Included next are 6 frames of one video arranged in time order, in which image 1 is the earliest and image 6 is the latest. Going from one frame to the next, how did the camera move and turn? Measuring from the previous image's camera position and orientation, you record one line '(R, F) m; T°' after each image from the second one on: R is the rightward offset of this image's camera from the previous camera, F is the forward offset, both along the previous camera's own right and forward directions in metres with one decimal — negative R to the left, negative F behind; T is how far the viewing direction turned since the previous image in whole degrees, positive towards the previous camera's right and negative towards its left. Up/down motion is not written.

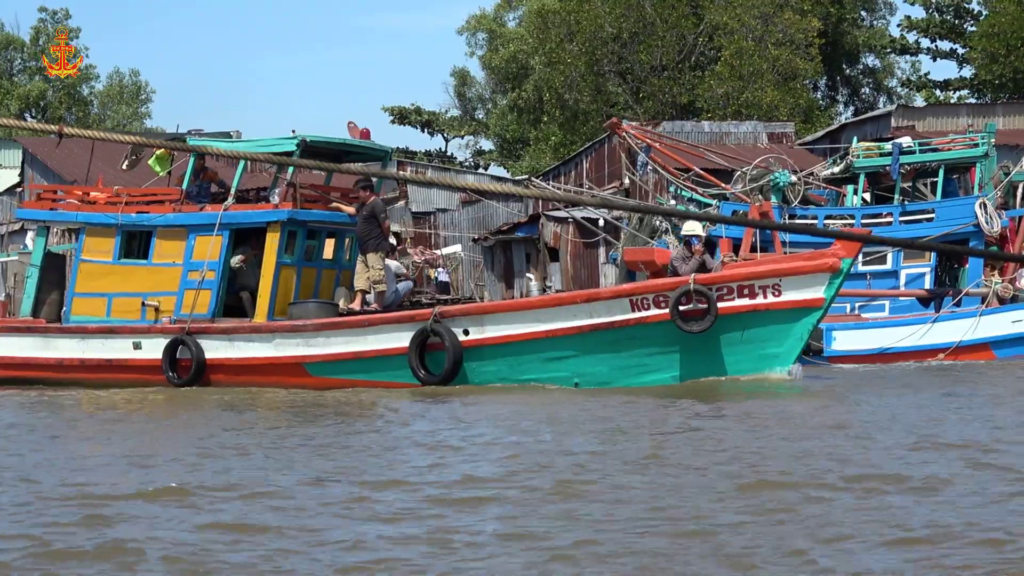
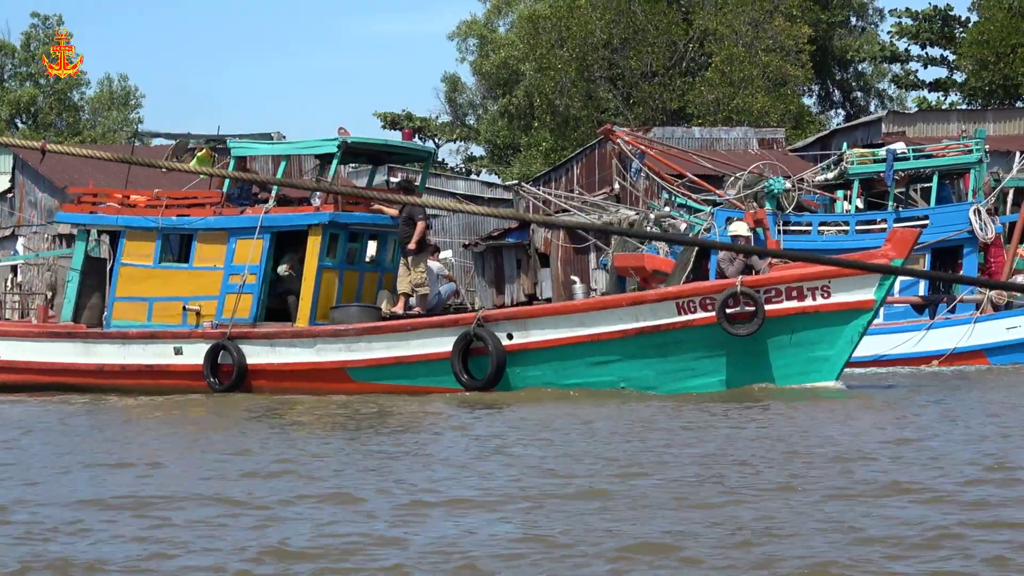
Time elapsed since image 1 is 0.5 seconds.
(-0.4, +0.1) m; 0°
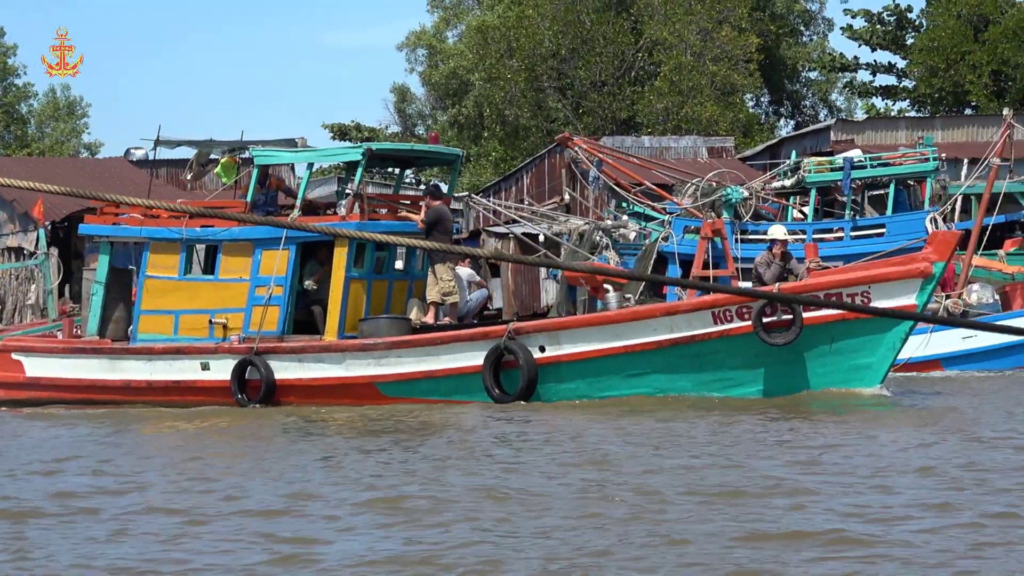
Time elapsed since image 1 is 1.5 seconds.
(-0.6, +0.2) m; +2°
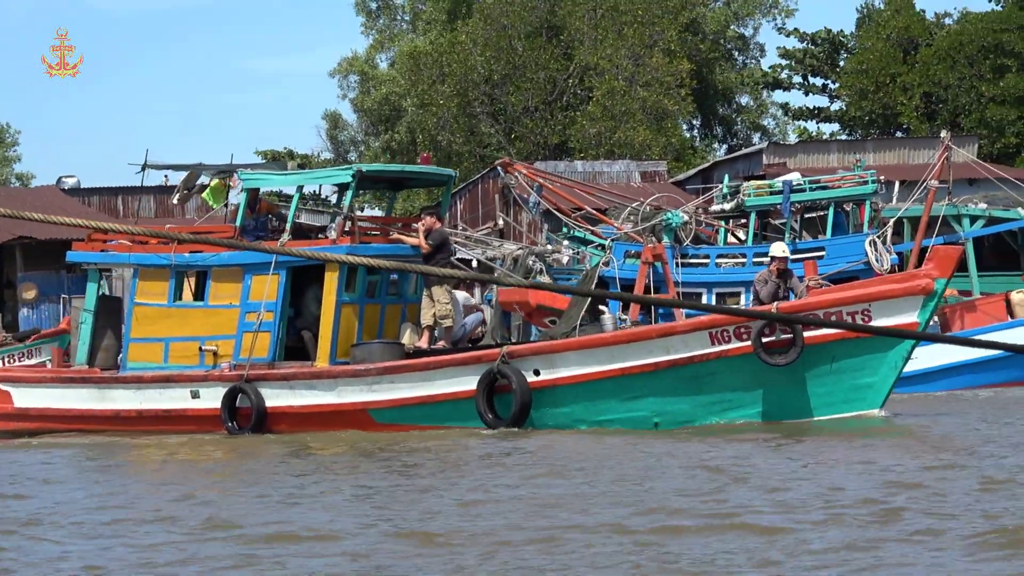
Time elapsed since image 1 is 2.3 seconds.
(-0.4, +0.2) m; +3°
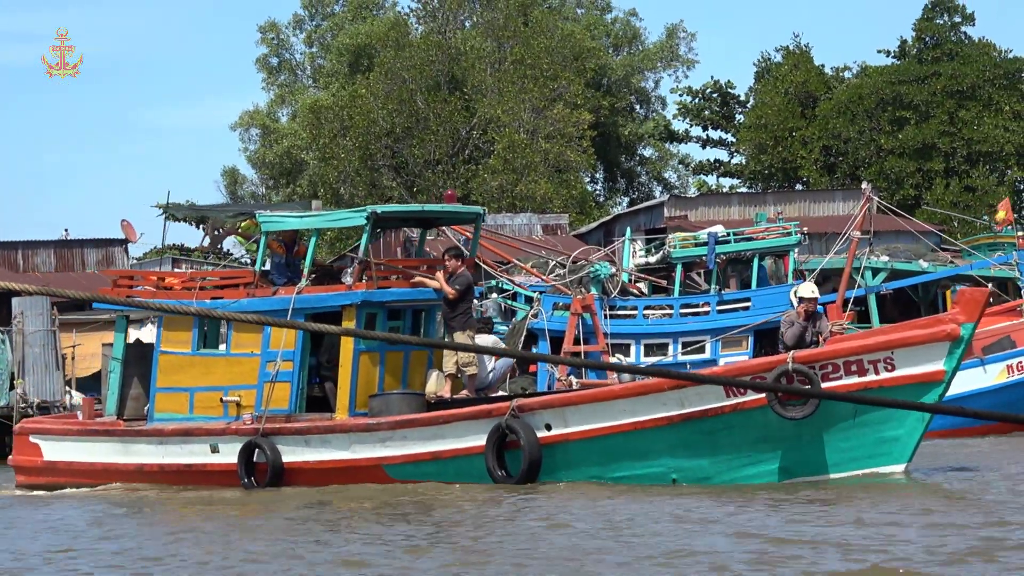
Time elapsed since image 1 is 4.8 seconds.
(-0.9, +0.3) m; +4°
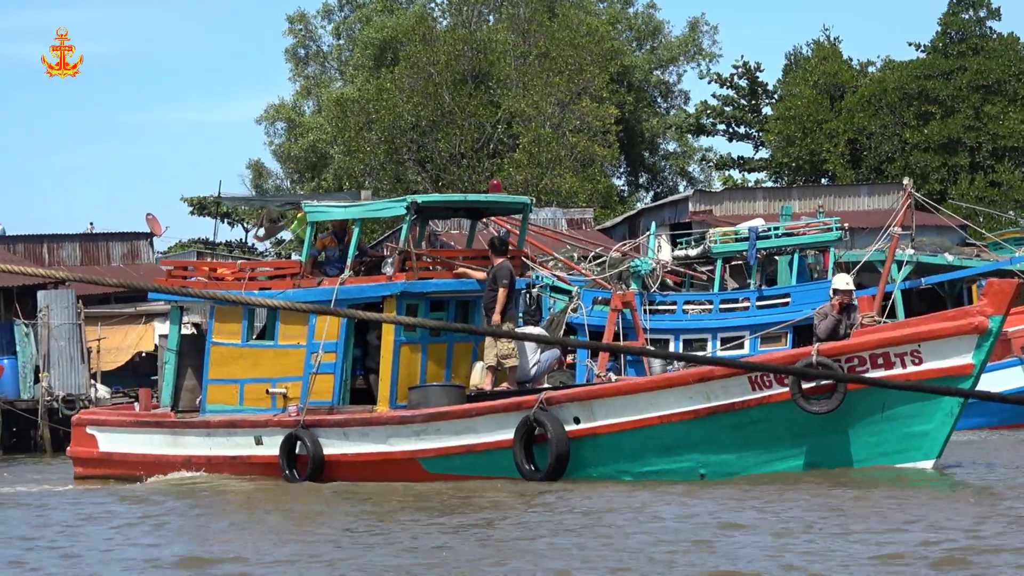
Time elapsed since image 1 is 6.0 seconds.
(-0.1, -0.2) m; -1°
